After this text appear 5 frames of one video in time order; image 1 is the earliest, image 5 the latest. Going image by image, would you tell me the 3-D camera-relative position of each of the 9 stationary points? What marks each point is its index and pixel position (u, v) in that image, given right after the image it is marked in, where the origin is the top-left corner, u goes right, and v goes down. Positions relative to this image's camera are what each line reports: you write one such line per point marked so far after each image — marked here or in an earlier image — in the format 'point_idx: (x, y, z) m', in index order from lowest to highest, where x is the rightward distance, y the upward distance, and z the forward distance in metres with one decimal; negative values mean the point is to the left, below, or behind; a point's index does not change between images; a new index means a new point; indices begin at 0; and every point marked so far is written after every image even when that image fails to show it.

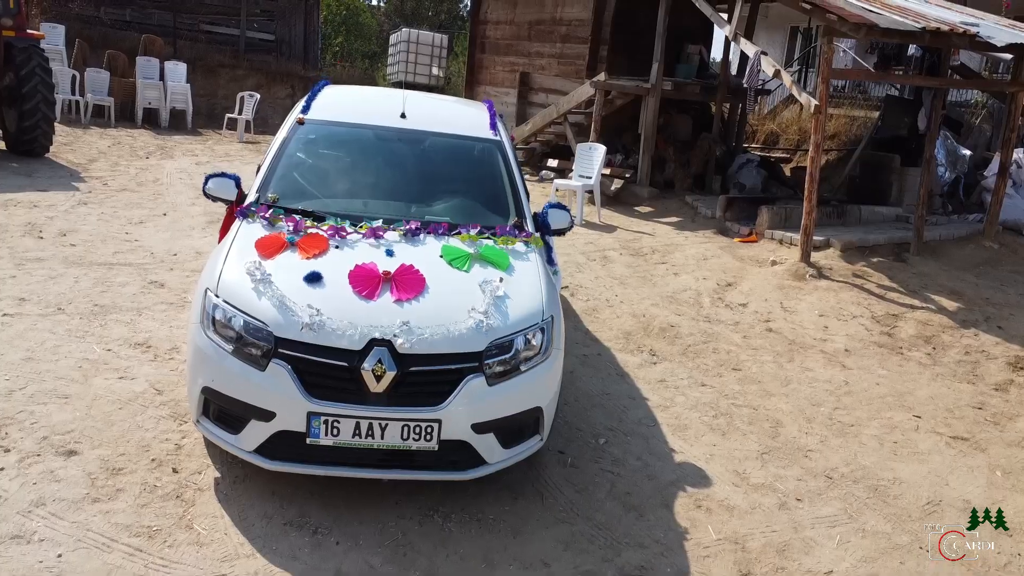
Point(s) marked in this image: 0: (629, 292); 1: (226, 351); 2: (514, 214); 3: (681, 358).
0: (+0.8, 0.0, +5.6) m
1: (-1.0, -0.2, +2.6) m
2: (0.0, +0.3, +3.6) m
3: (+0.9, -0.4, +4.5) m
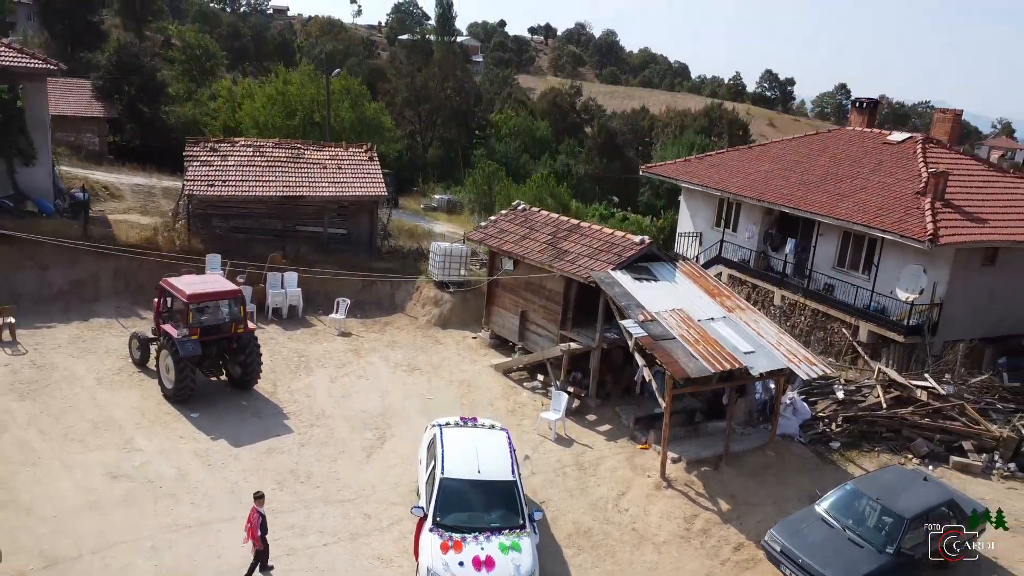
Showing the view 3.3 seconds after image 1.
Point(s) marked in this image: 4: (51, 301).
0: (+0.9, -3.1, +11.8) m
1: (-0.9, -3.3, +8.9) m
2: (+0.1, -2.8, +9.8) m
3: (+1.0, -3.5, +10.7) m
4: (-9.8, -0.3, +17.0) m
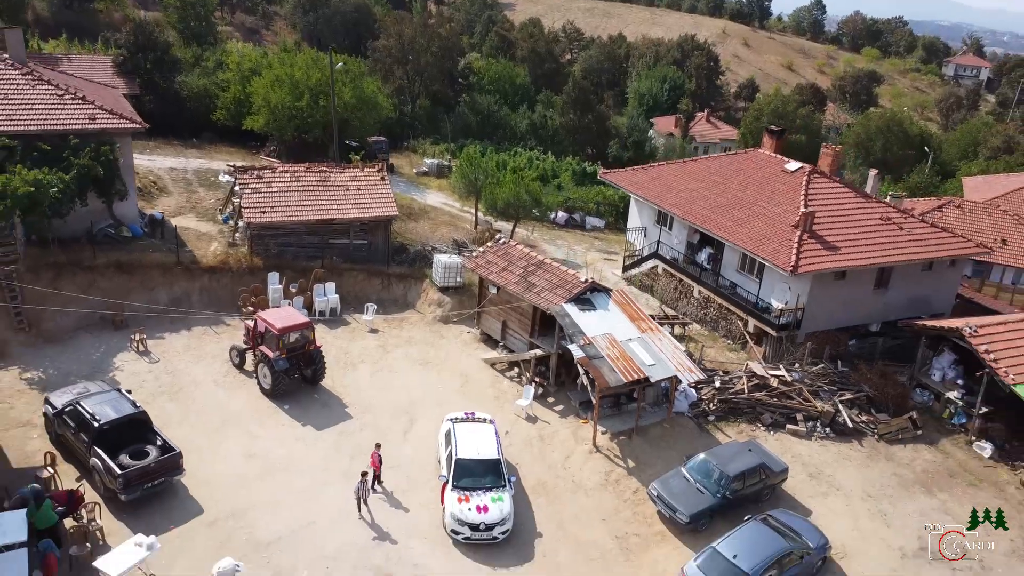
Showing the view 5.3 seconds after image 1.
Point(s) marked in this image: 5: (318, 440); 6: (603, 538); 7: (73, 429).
0: (+0.6, -4.1, +18.7) m
1: (-1.1, -4.6, +15.8) m
2: (-0.2, -4.0, +16.7) m
3: (+0.7, -4.6, +17.7) m
4: (-10.3, -0.7, +23.3) m
5: (-4.6, -3.6, +18.8) m
6: (+1.9, -5.2, +16.6) m
7: (-9.1, -2.9, +16.6) m
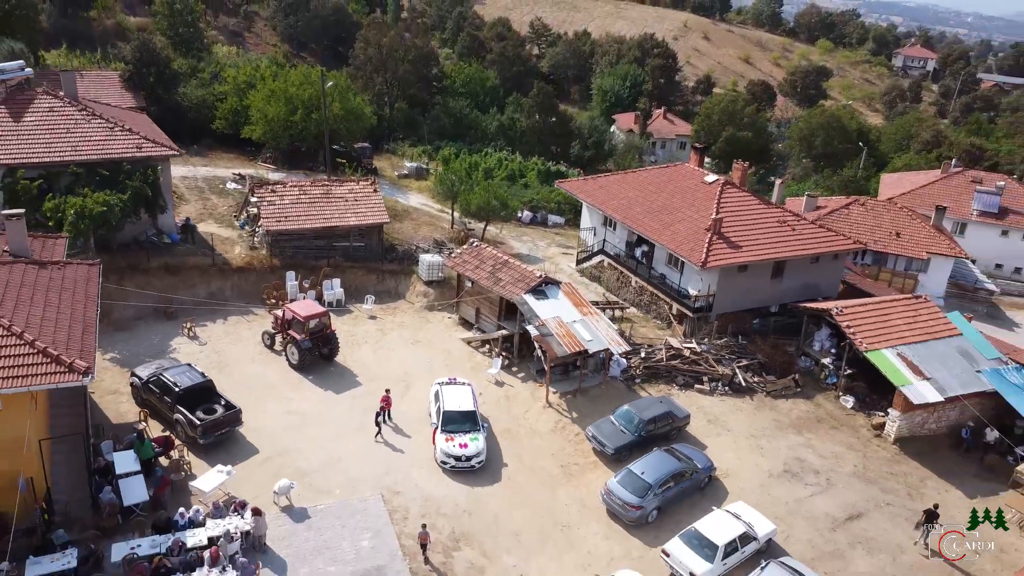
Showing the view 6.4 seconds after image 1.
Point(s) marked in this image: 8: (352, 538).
0: (-0.3, -3.9, +24.8) m
1: (-1.9, -4.6, +21.8) m
2: (-0.9, -3.9, +22.7) m
3: (-0.1, -4.4, +23.8) m
4: (-11.3, -0.6, +29.0) m
5: (-5.4, -3.5, +24.7) m
6: (+1.1, -5.1, +22.8) m
7: (-9.9, -2.9, +22.4) m
8: (-3.8, -6.0, +19.3) m
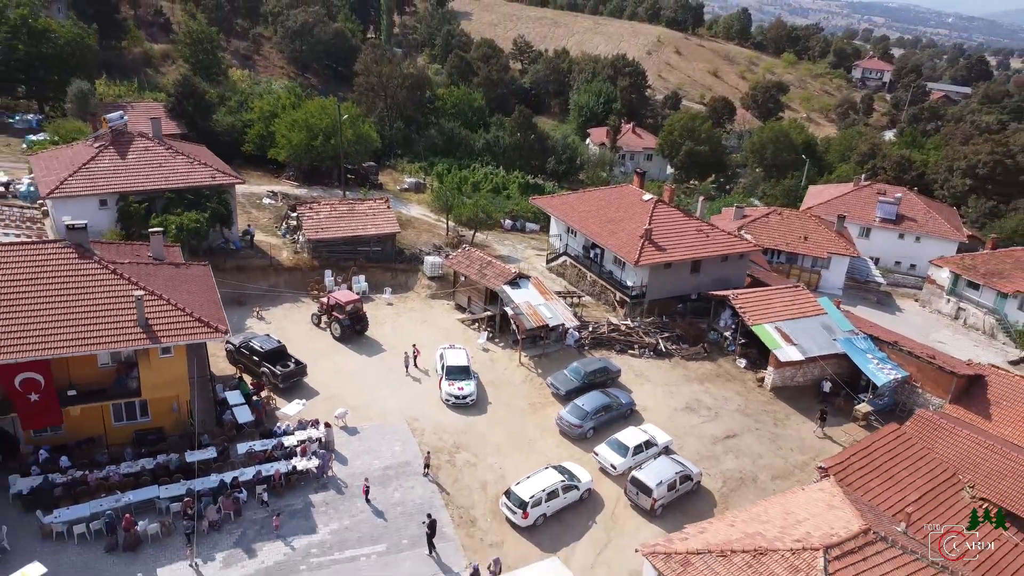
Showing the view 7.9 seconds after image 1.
0: (-1.0, -3.6, +34.7) m
1: (-2.6, -4.3, +31.8) m
2: (-1.7, -3.6, +32.7) m
3: (-0.8, -4.1, +33.7) m
4: (-12.1, -0.4, +38.8) m
5: (-6.1, -3.2, +34.6) m
6: (+0.4, -4.7, +32.7) m
7: (-10.6, -2.7, +32.2) m
8: (-4.5, -5.7, +29.2) m
